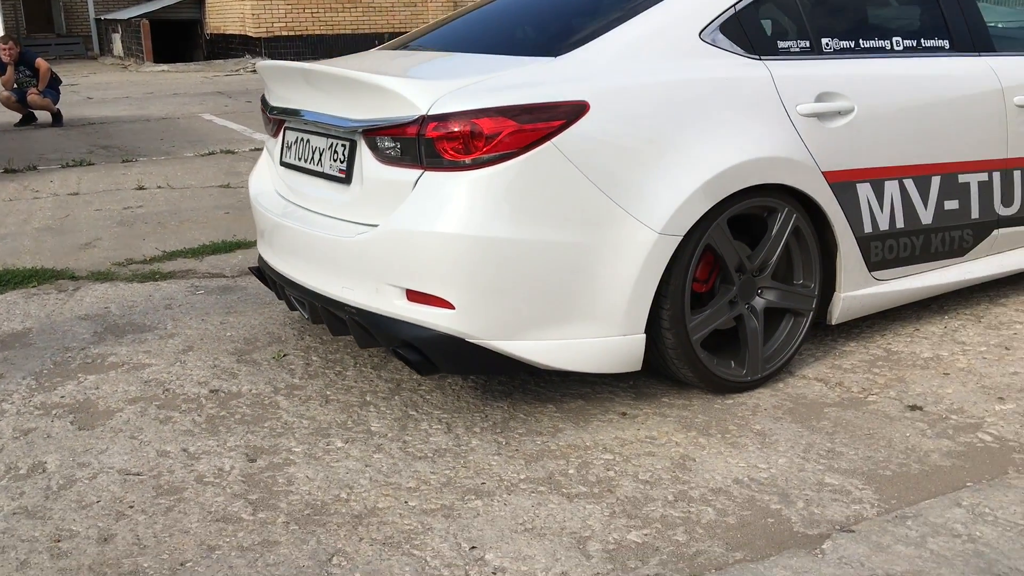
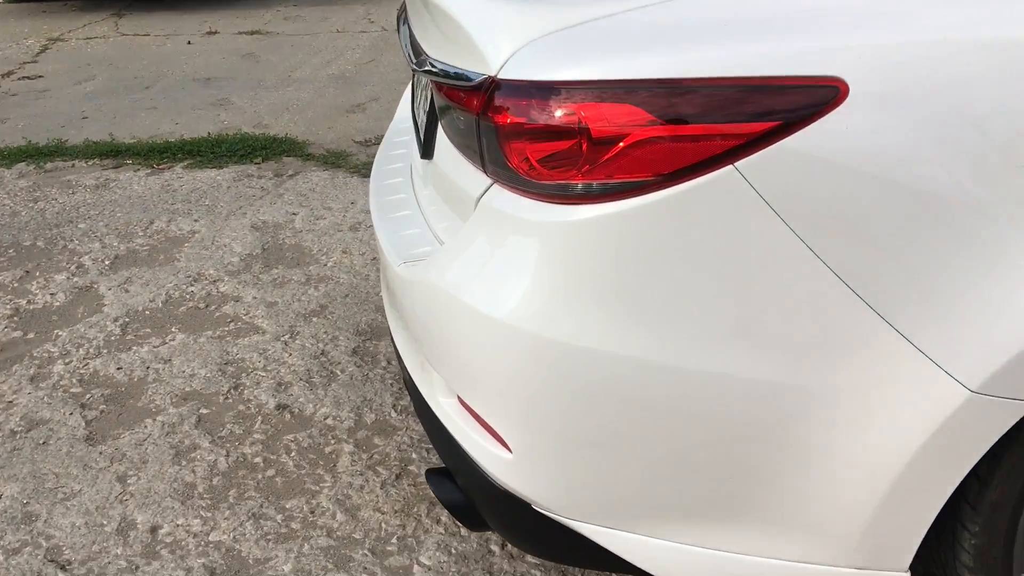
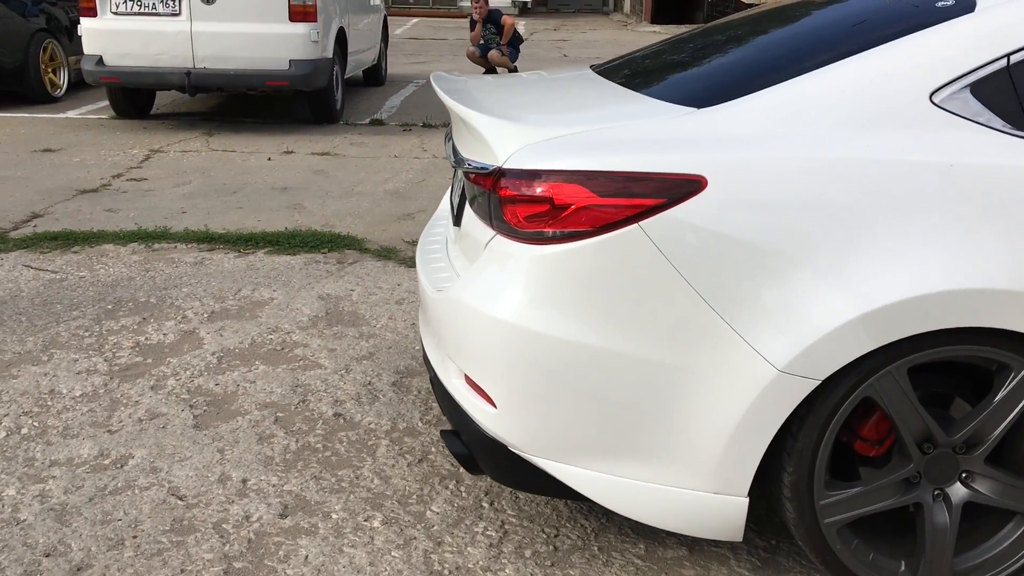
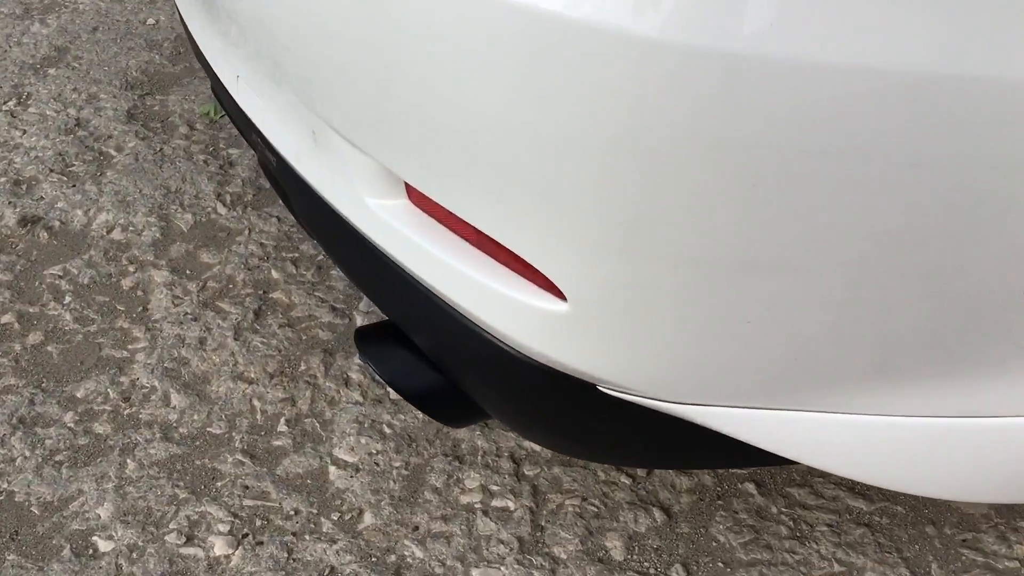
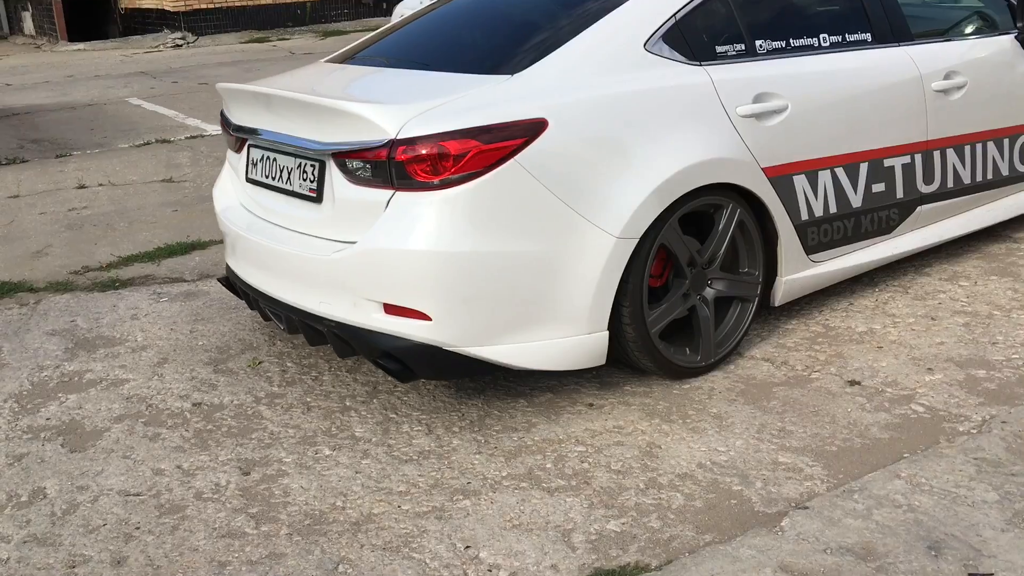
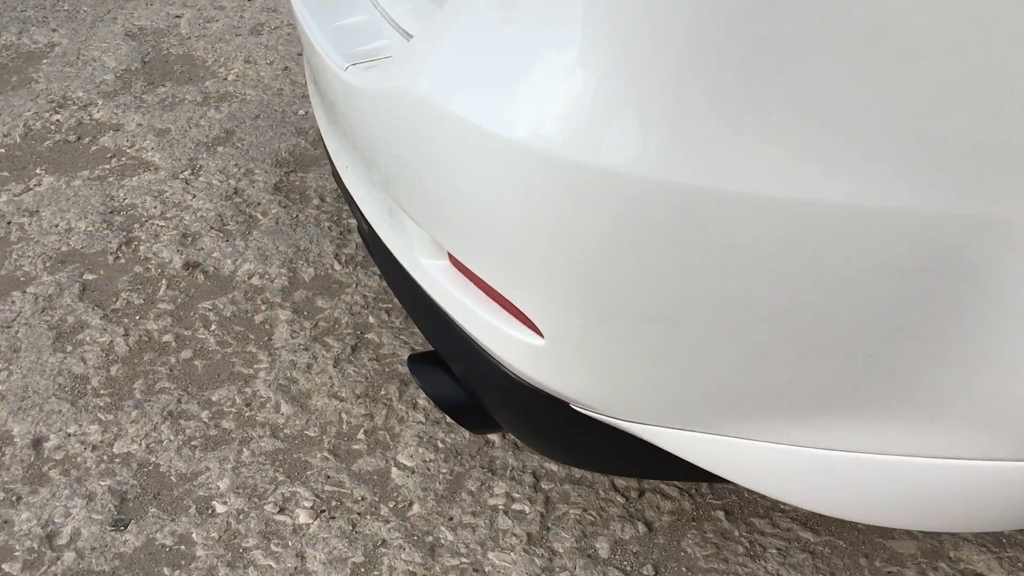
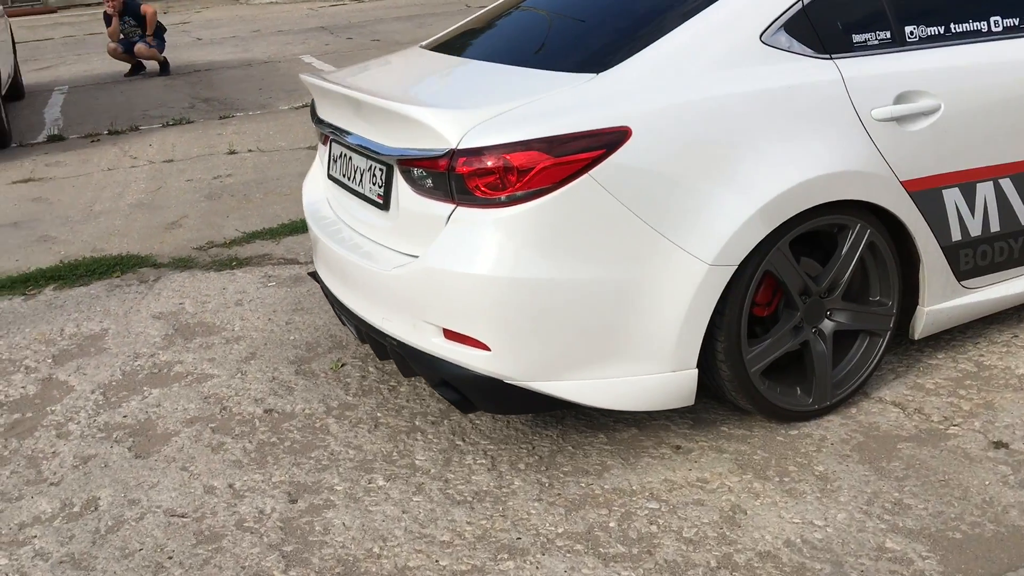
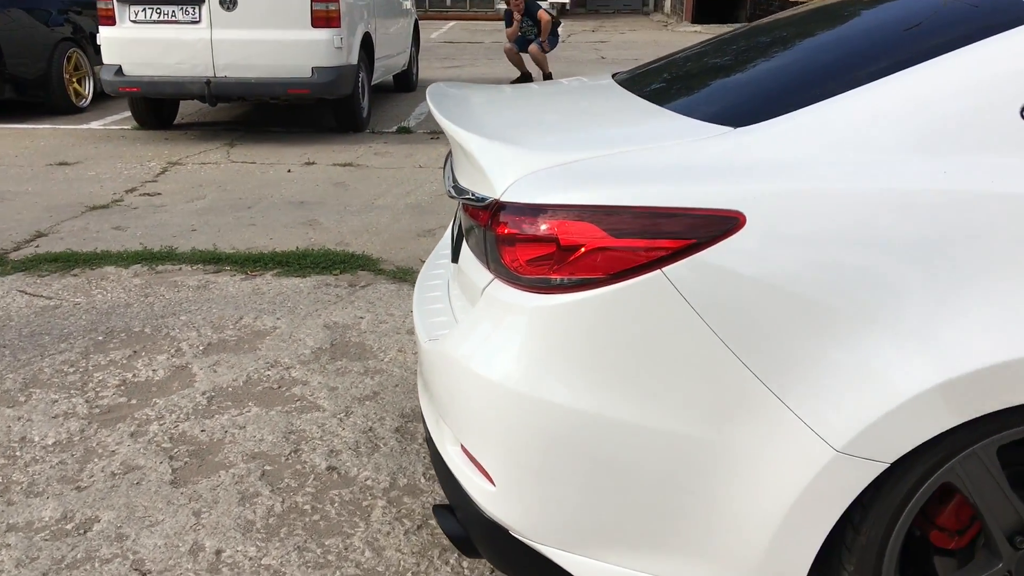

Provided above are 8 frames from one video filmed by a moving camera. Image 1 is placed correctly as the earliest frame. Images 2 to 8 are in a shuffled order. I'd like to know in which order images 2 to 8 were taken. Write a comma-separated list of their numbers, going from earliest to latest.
5, 7, 3, 8, 2, 6, 4
